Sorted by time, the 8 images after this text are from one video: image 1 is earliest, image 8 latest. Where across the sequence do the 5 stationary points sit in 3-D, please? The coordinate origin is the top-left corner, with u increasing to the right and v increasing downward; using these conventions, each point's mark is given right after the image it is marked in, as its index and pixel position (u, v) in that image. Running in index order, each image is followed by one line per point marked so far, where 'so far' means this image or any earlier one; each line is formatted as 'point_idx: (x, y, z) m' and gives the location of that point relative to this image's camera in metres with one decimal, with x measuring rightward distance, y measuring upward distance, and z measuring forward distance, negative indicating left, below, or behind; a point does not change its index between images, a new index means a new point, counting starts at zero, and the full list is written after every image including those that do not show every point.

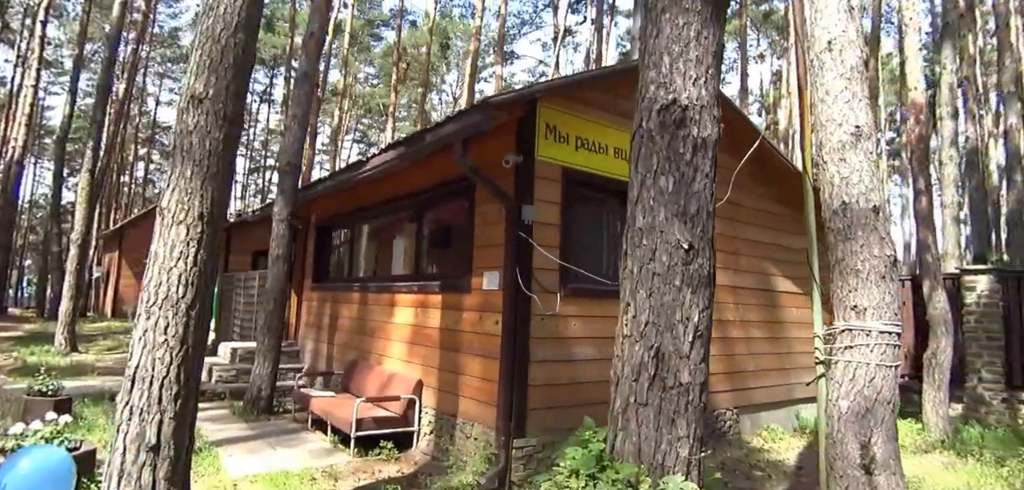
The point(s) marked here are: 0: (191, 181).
0: (-1.9, +0.4, +3.4) m
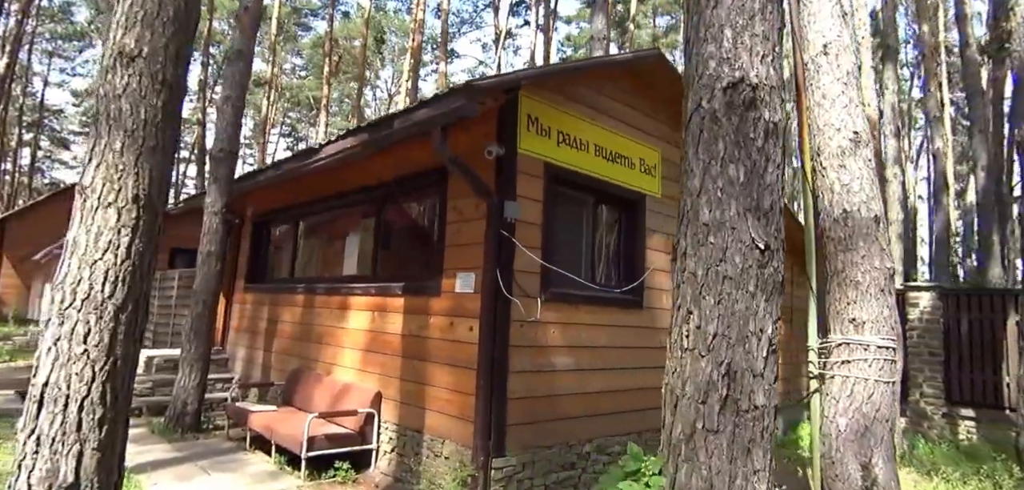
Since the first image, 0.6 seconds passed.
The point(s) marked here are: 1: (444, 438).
0: (-1.8, +0.4, +2.8) m
1: (-0.5, -1.5, +4.7) m
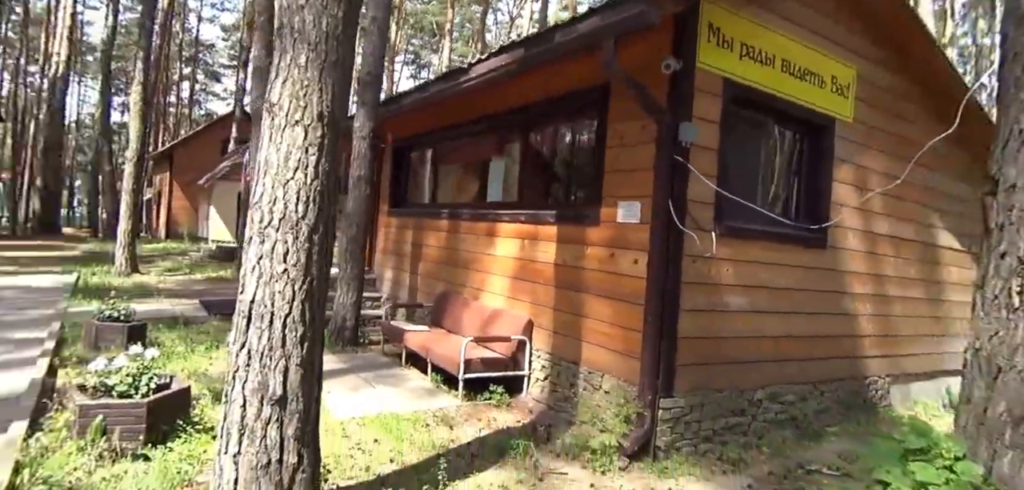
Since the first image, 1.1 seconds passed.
0: (-0.9, +0.8, +2.7) m
1: (+0.7, -1.0, +4.5) m
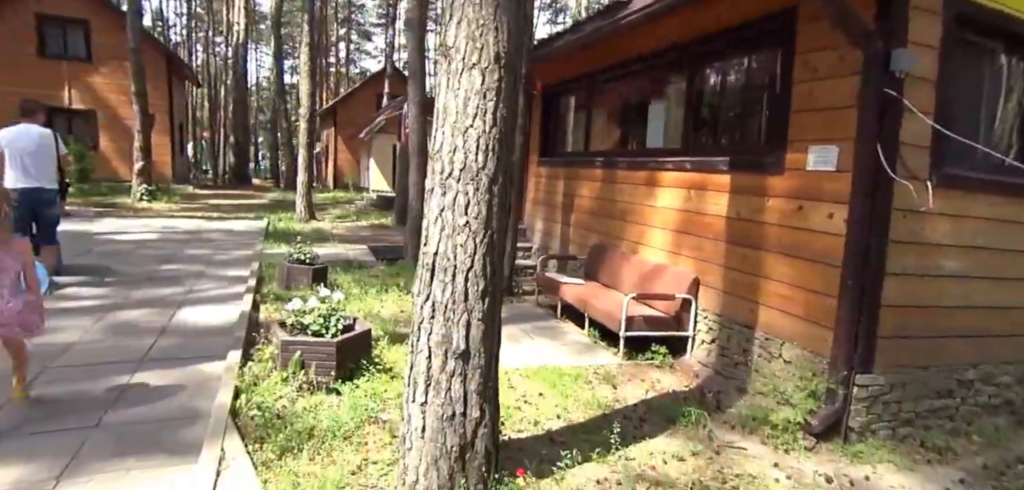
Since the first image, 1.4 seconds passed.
0: (-0.1, +1.0, +2.5) m
1: (+1.9, -0.6, +4.1) m
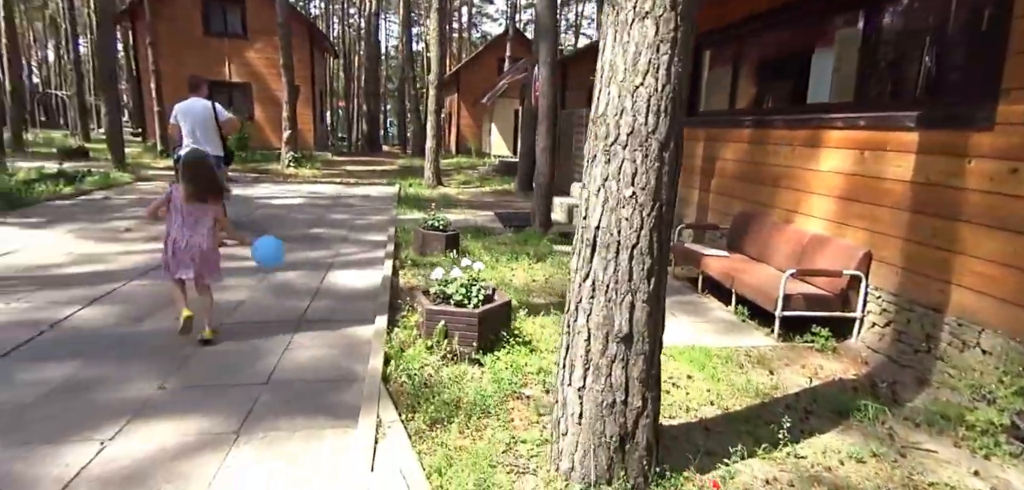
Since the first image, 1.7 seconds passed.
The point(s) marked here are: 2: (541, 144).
0: (+0.5, +1.1, +2.2) m
1: (+2.7, -0.5, +3.5) m
2: (+0.4, +1.3, +8.1) m
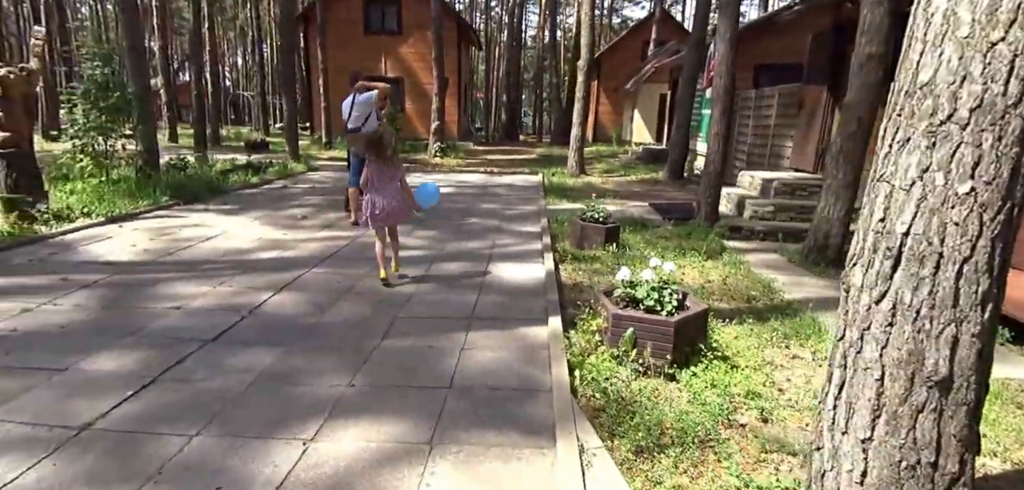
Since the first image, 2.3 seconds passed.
0: (+1.3, +1.0, +1.6) m
1: (+3.7, -0.5, +2.4) m
2: (+2.5, +1.4, +7.4) m
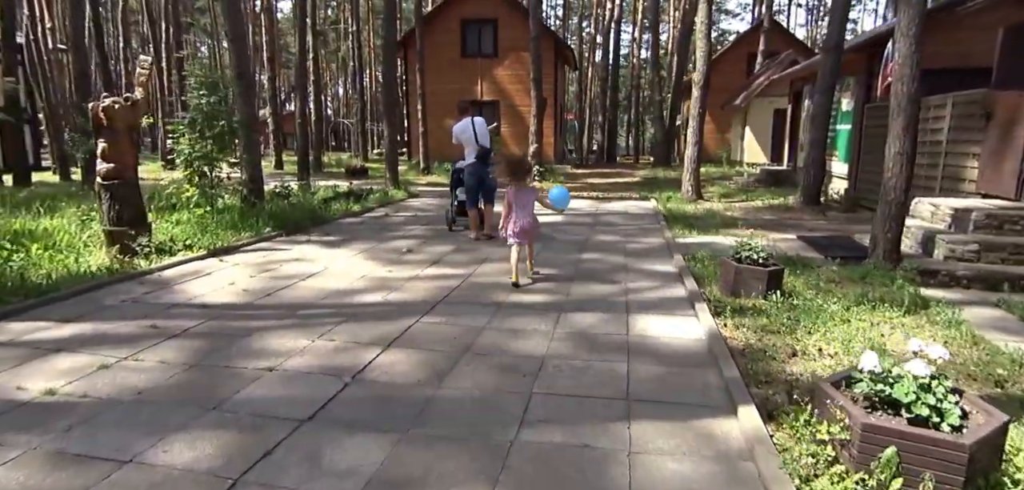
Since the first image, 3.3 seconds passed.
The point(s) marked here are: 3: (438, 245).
0: (+1.9, +0.8, +0.5) m
1: (+4.3, -0.8, +0.9) m
2: (+3.8, +0.9, +6.1) m
3: (-0.9, 0.0, +7.5) m
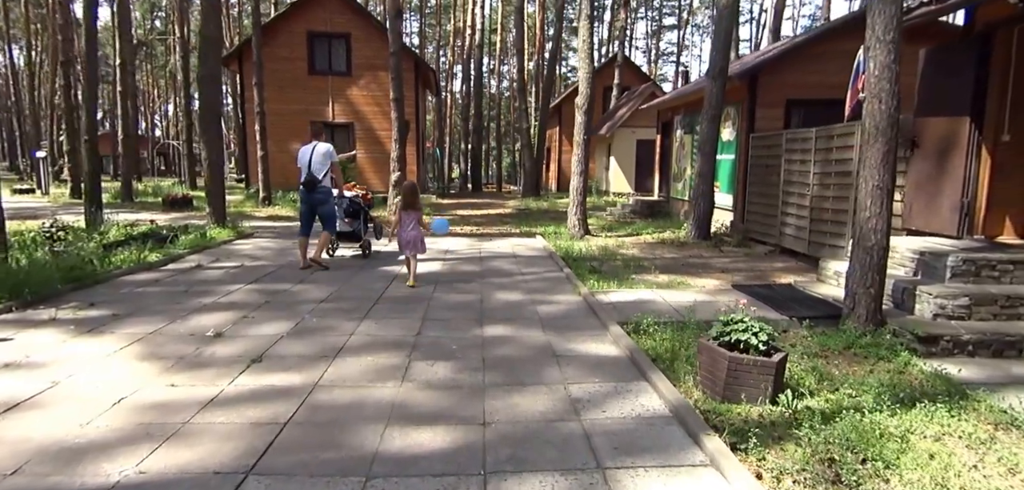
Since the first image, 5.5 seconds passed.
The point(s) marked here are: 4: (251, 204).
0: (+2.3, +0.6, -1.1) m
1: (+4.6, -1.0, -0.2) m
2: (+2.9, +0.5, +4.8) m
3: (-2.0, -0.6, +5.1) m
4: (-7.2, +1.1, +16.6) m
